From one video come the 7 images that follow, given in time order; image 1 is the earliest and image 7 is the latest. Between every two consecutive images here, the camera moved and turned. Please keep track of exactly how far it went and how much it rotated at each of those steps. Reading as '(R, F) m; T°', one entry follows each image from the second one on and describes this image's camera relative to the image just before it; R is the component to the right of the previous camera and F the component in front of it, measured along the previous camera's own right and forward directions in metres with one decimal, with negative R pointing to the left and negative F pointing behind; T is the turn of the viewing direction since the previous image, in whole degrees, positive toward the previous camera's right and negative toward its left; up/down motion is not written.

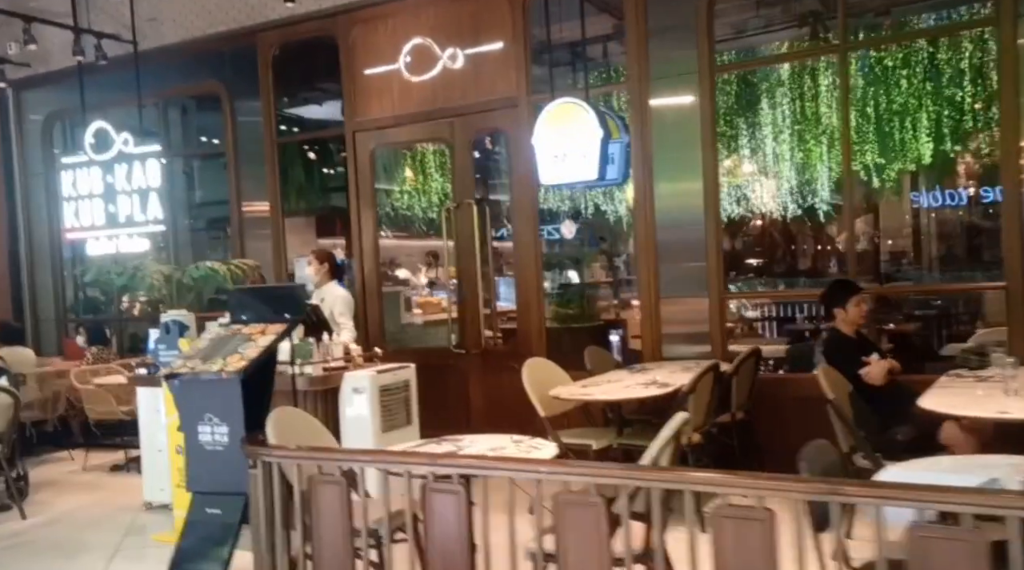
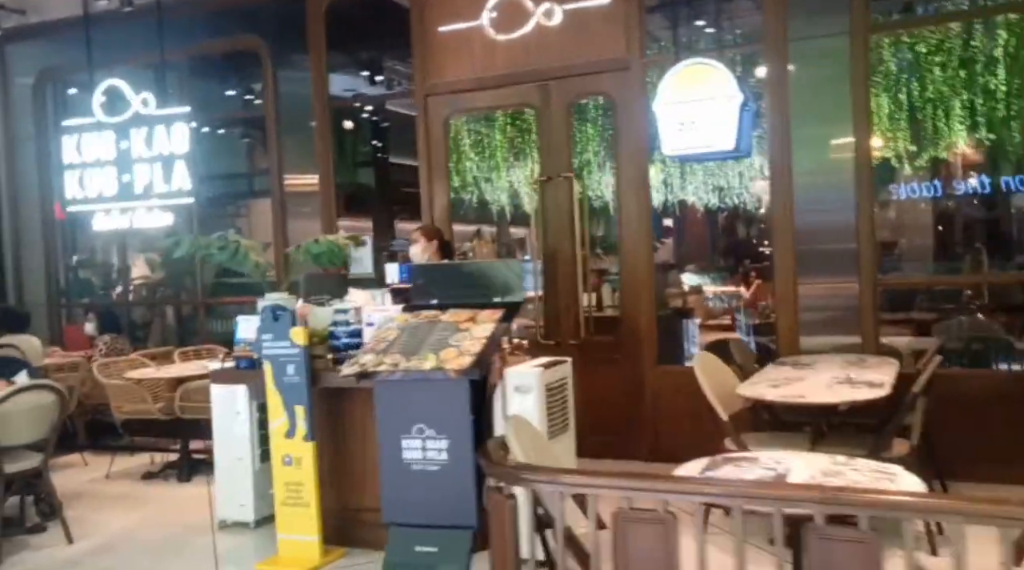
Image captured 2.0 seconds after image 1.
(-1.1, +0.7) m; +4°
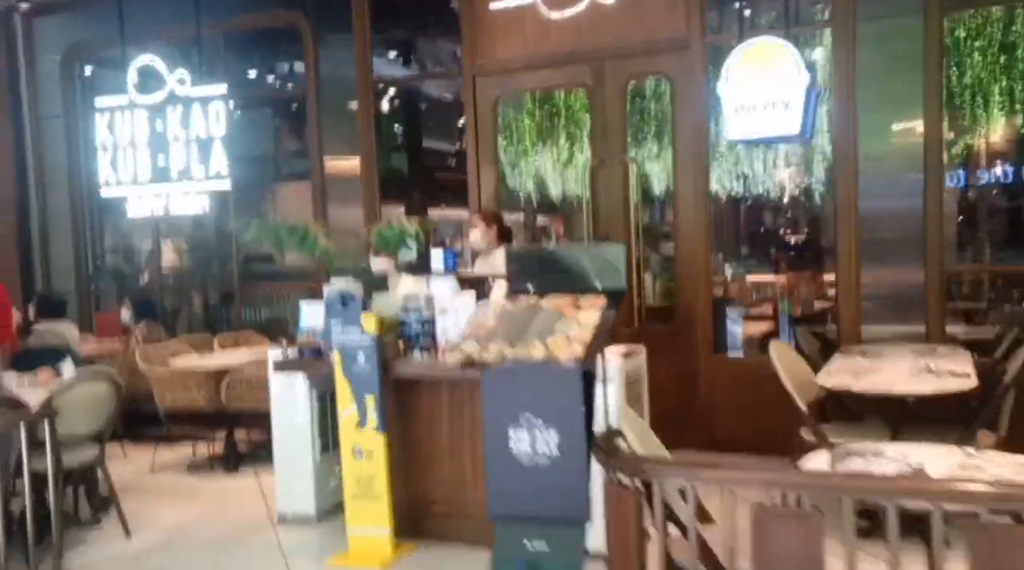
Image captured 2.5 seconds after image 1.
(-0.3, +0.1) m; 0°
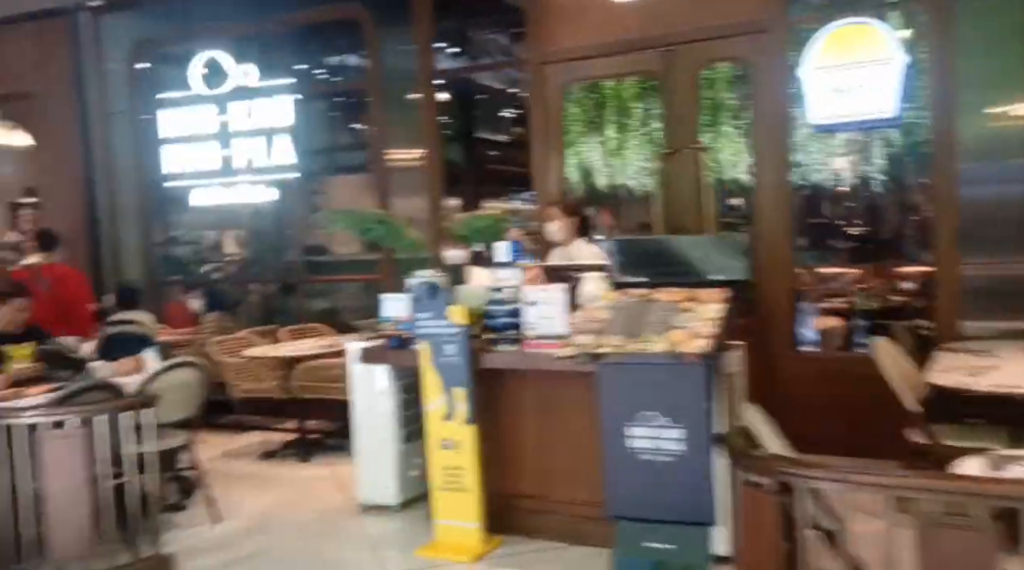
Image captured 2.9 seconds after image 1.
(-0.2, +0.1) m; -2°
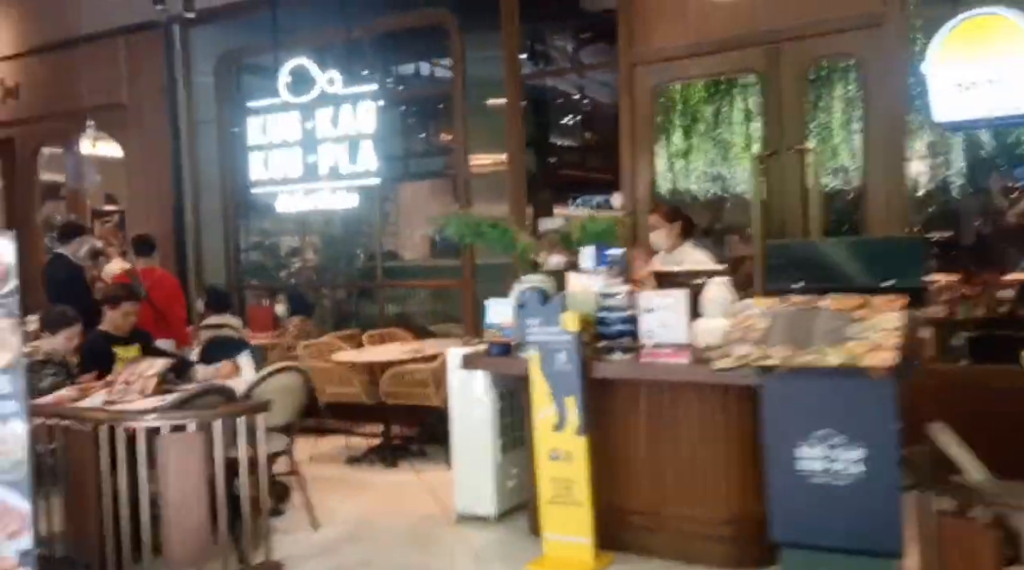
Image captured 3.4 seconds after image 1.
(-0.3, +0.2) m; -3°
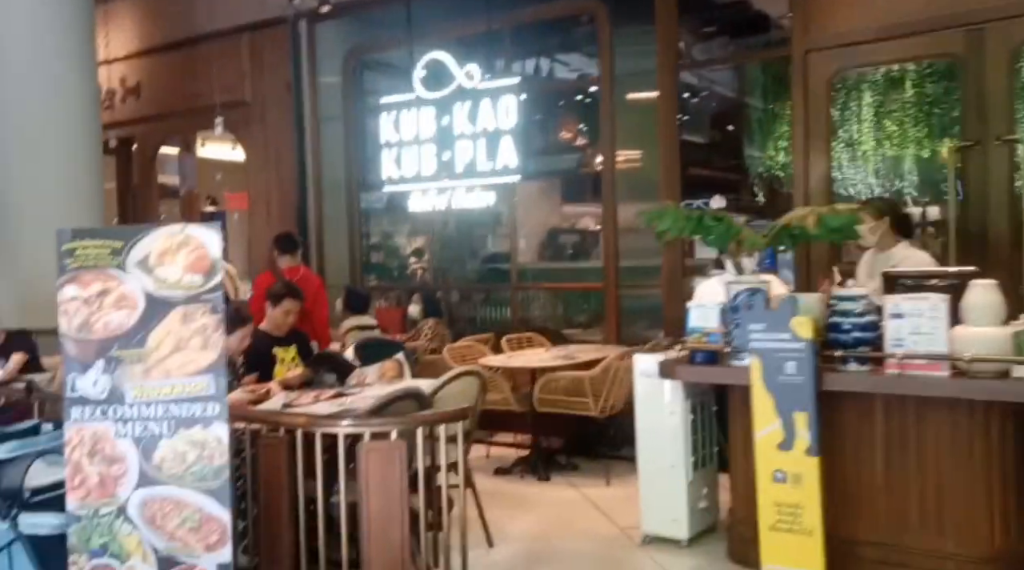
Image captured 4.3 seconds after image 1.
(-0.6, +0.3) m; -4°
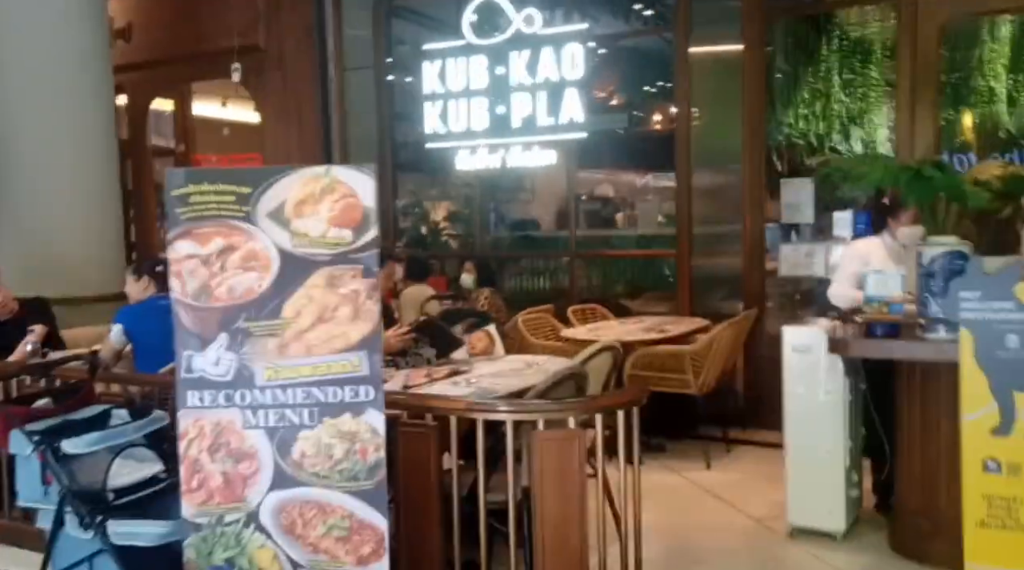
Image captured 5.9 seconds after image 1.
(-0.7, +0.6) m; +2°
